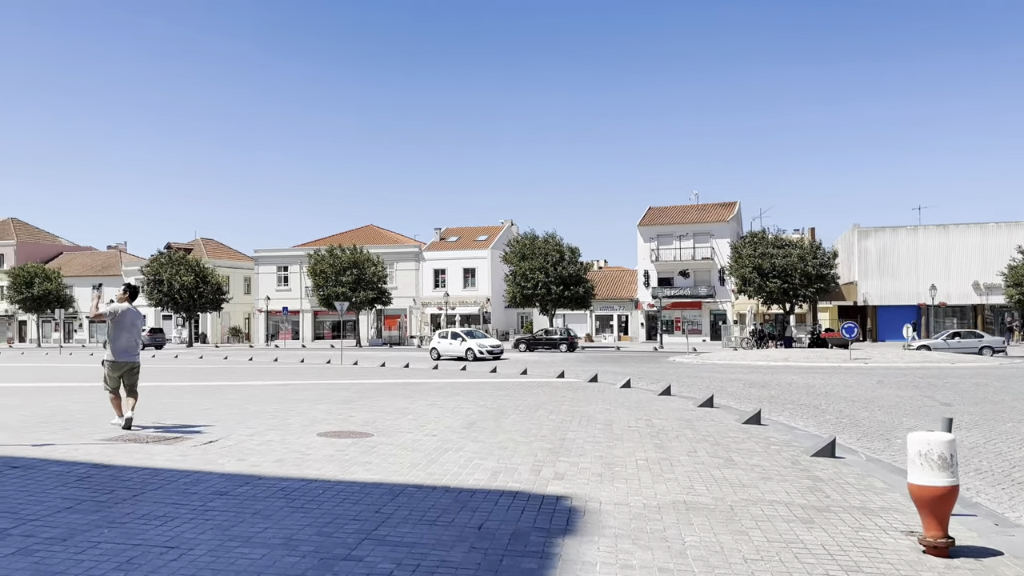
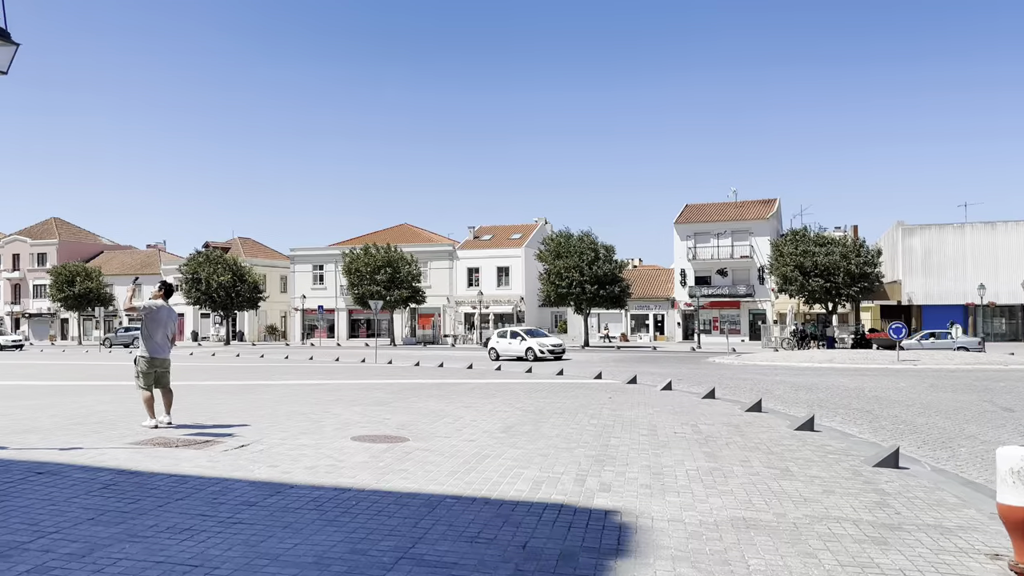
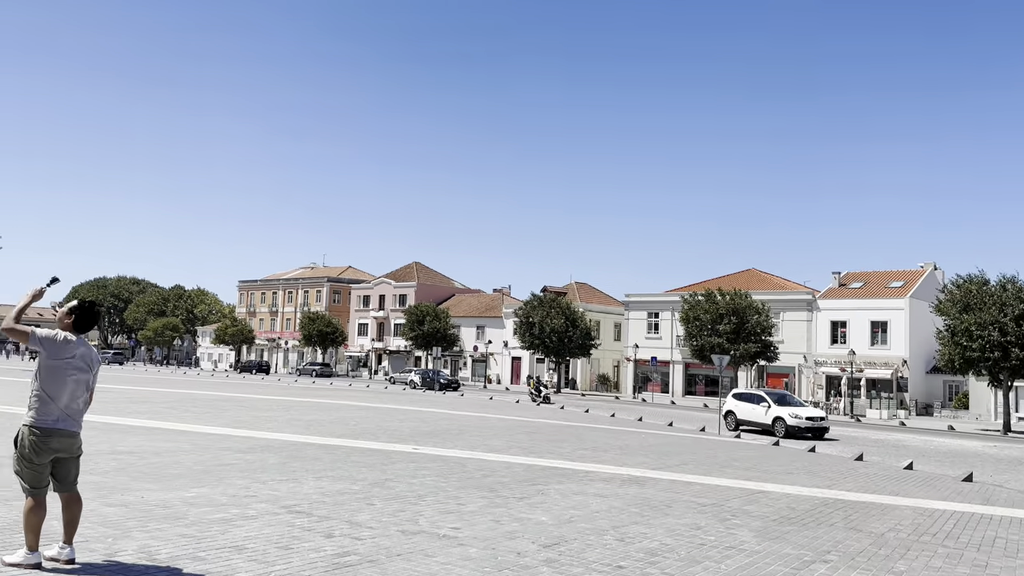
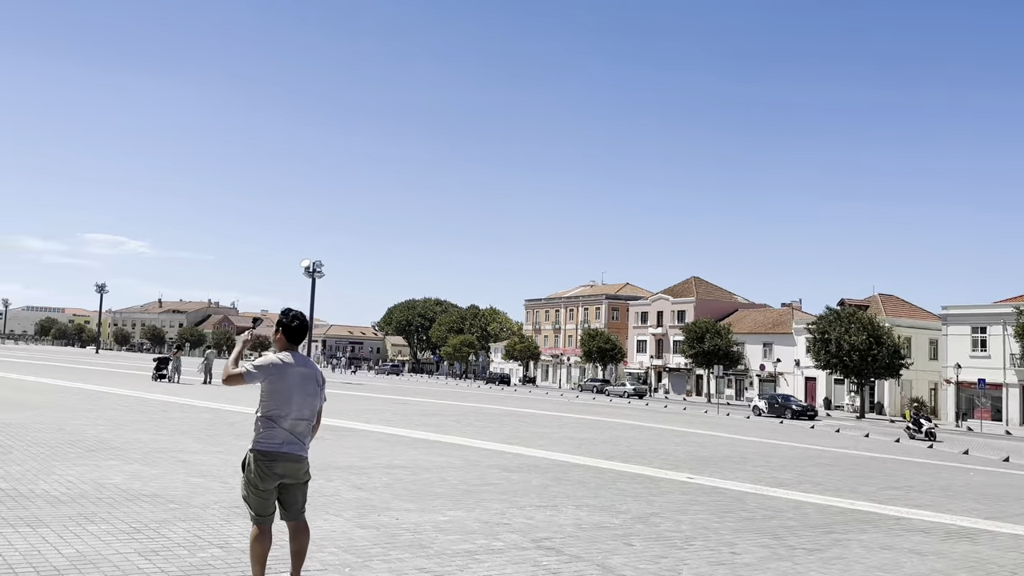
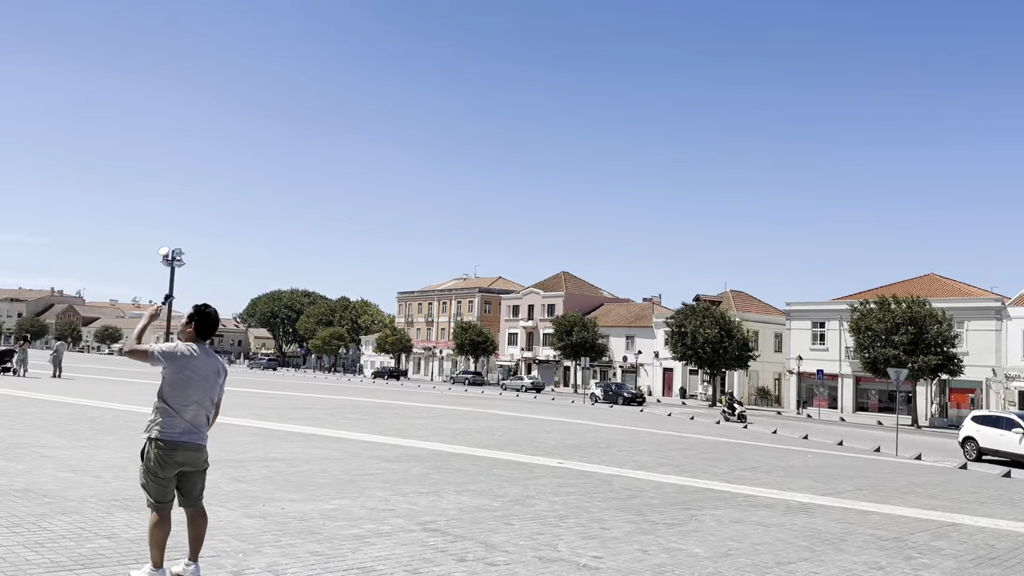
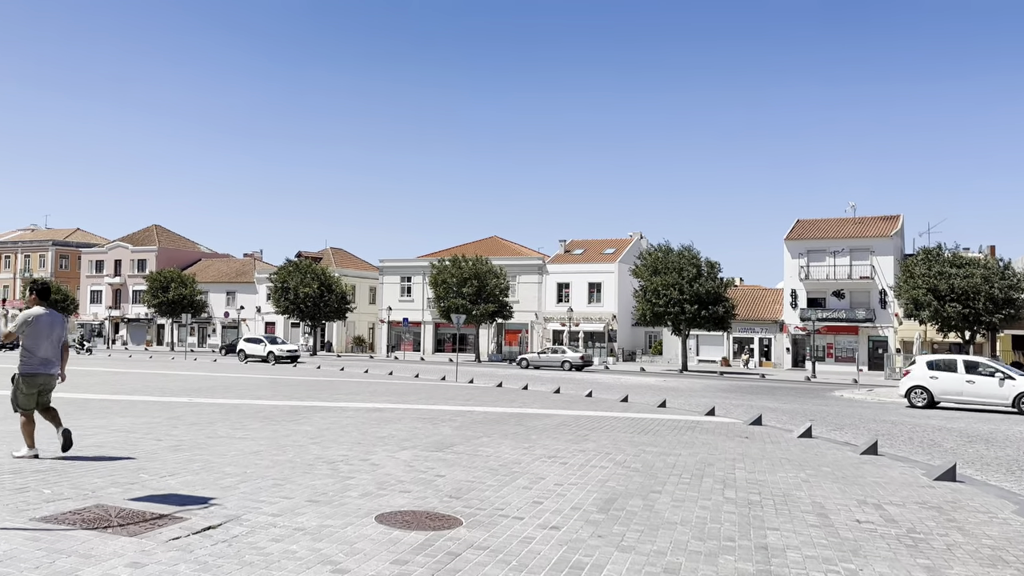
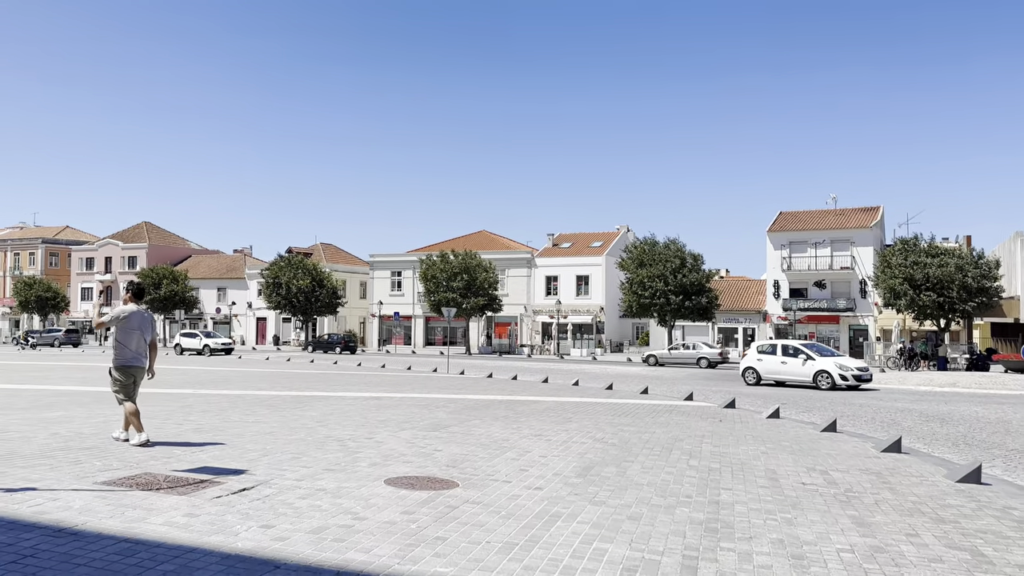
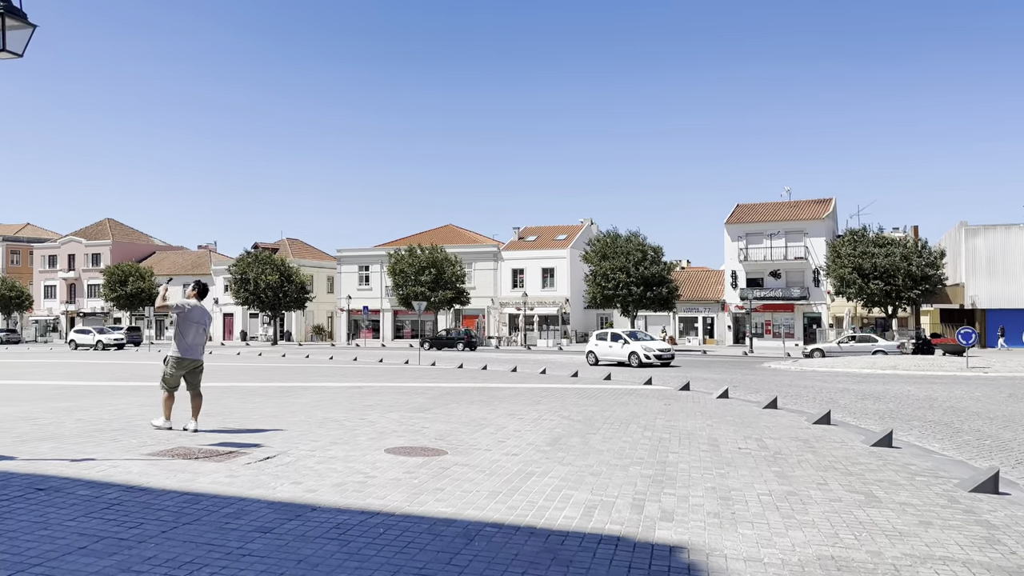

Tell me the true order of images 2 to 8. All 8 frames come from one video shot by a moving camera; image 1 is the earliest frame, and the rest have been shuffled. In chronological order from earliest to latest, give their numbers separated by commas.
2, 8, 7, 6, 3, 5, 4
